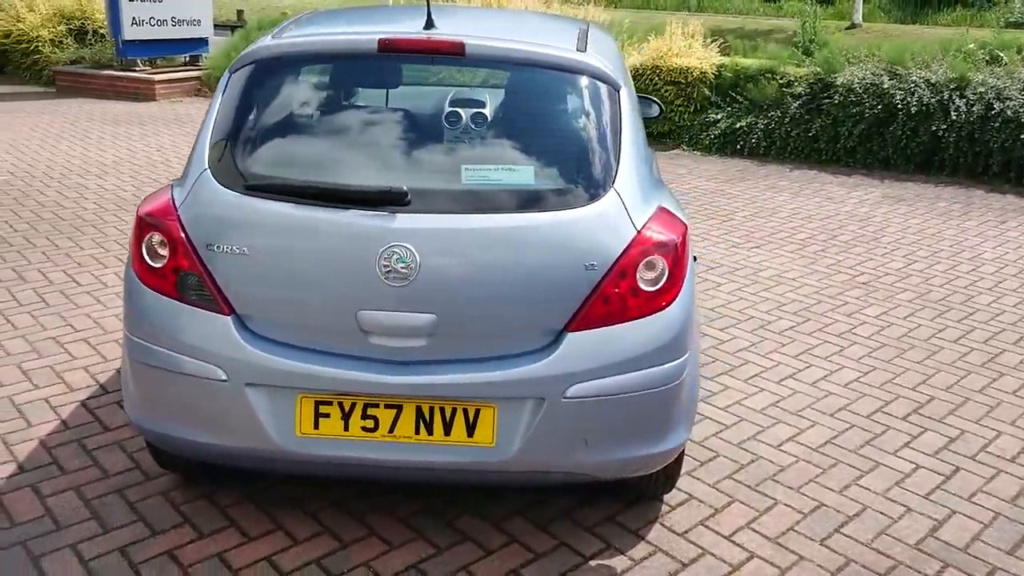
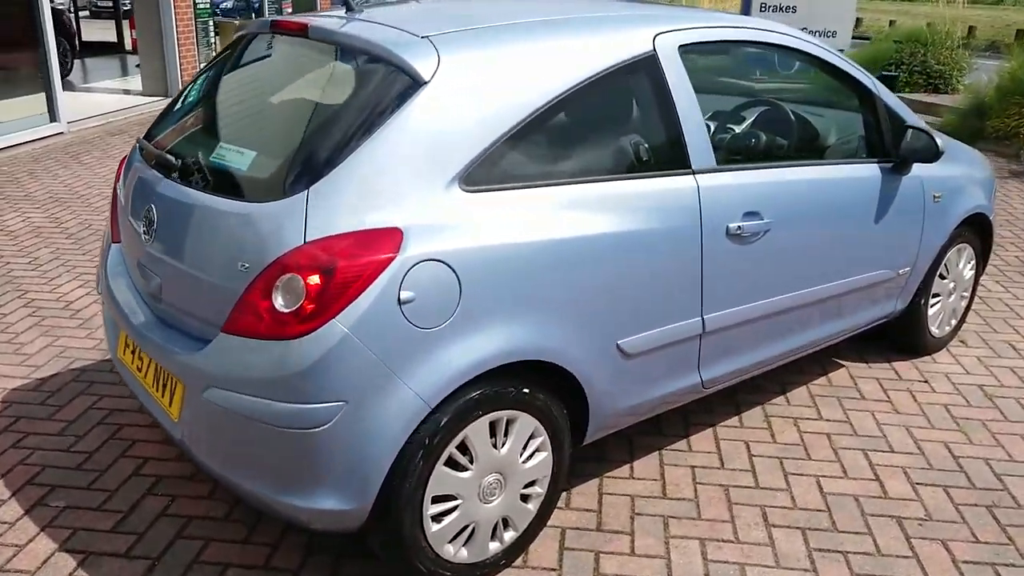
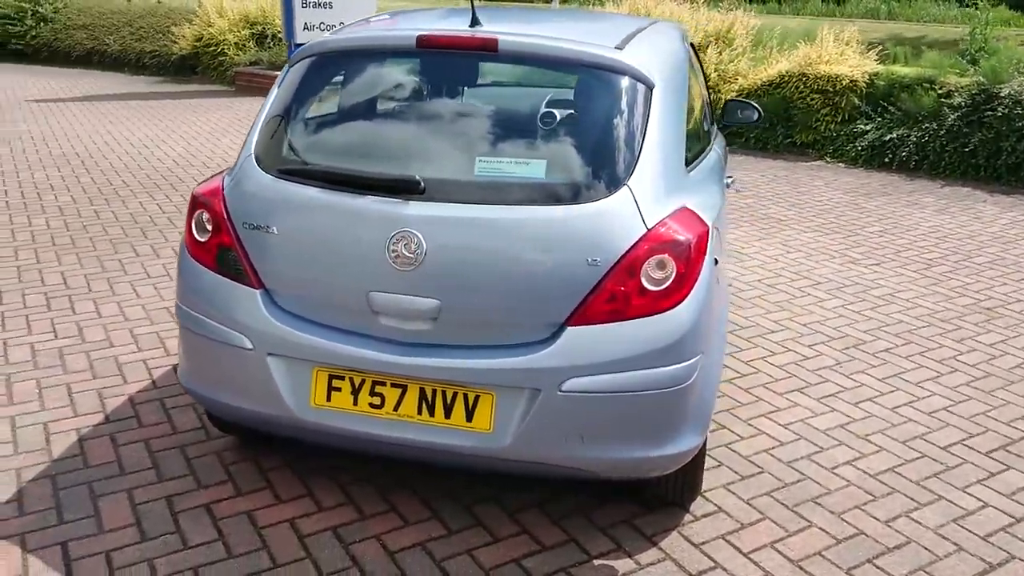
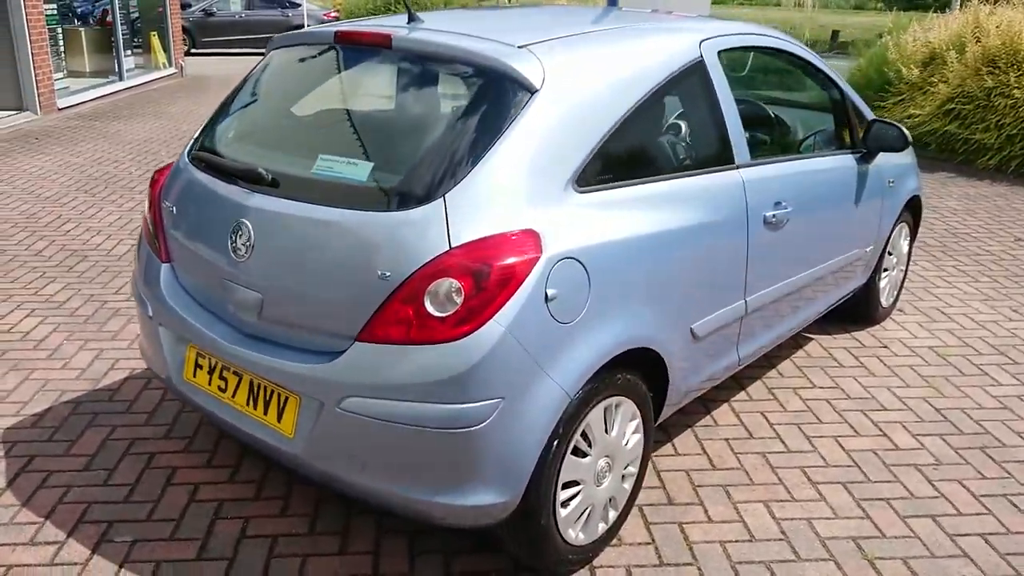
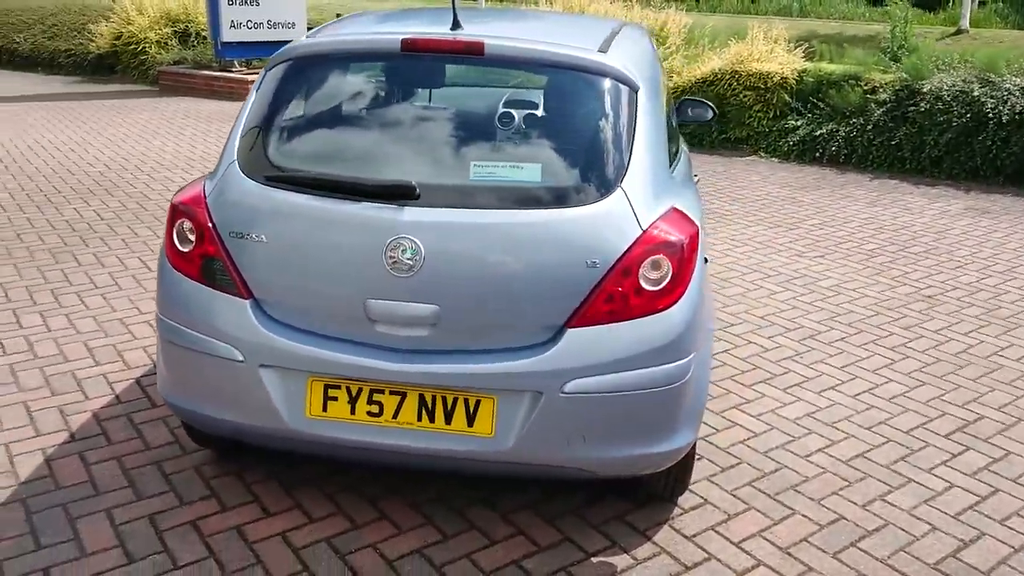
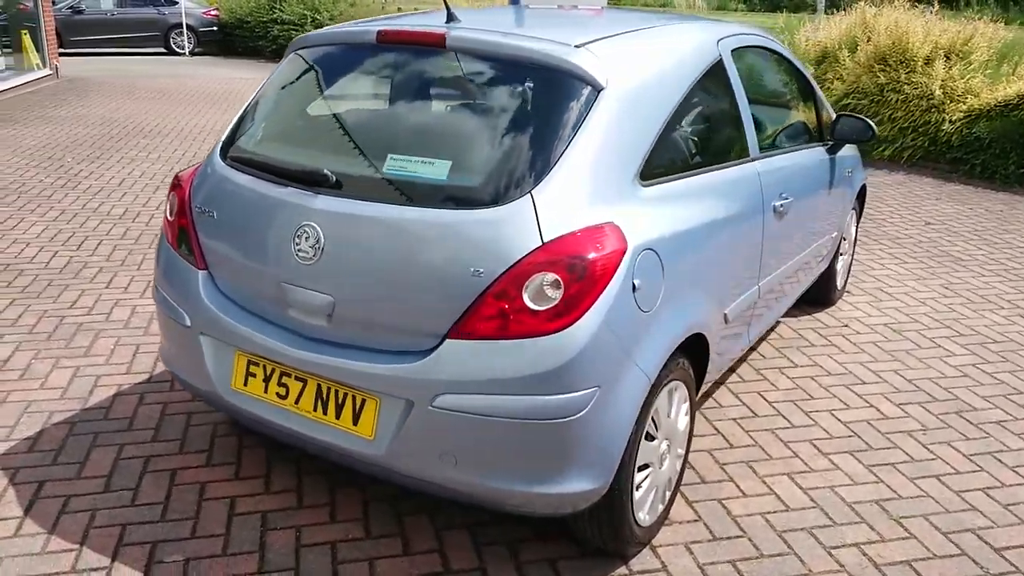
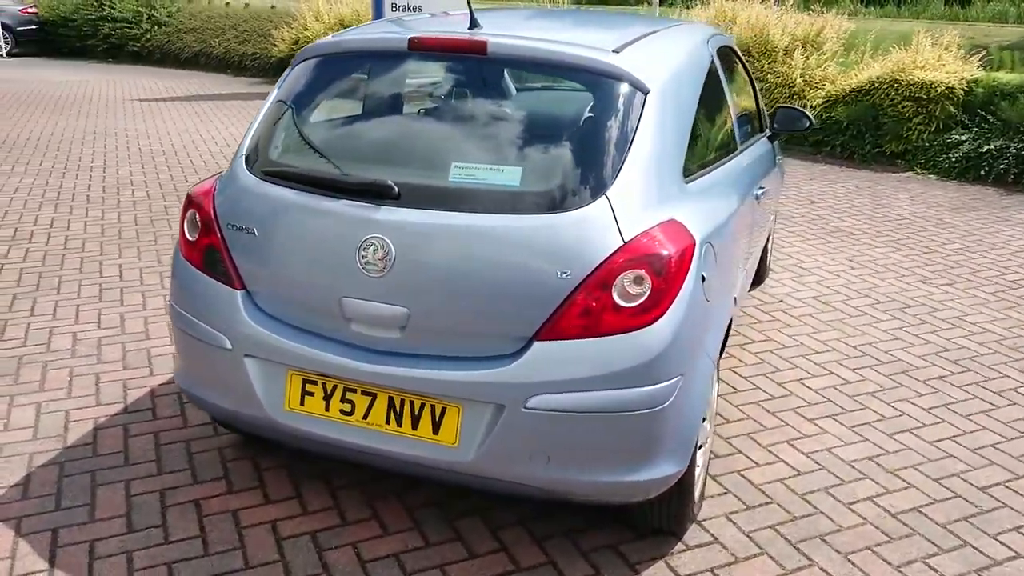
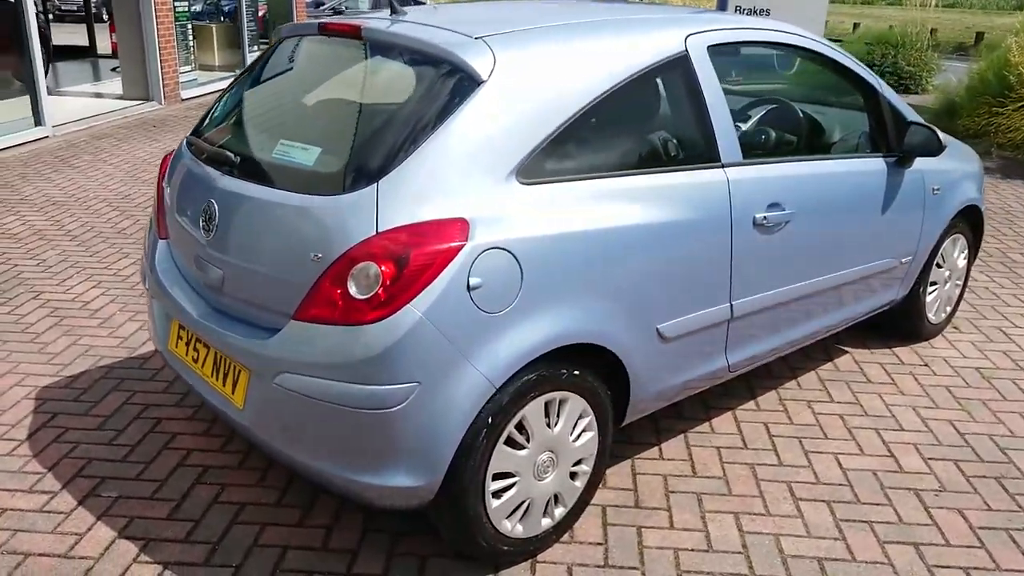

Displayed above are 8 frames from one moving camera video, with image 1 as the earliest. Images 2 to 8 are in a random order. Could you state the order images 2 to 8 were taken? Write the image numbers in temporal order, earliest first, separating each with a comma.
5, 3, 7, 6, 4, 8, 2
